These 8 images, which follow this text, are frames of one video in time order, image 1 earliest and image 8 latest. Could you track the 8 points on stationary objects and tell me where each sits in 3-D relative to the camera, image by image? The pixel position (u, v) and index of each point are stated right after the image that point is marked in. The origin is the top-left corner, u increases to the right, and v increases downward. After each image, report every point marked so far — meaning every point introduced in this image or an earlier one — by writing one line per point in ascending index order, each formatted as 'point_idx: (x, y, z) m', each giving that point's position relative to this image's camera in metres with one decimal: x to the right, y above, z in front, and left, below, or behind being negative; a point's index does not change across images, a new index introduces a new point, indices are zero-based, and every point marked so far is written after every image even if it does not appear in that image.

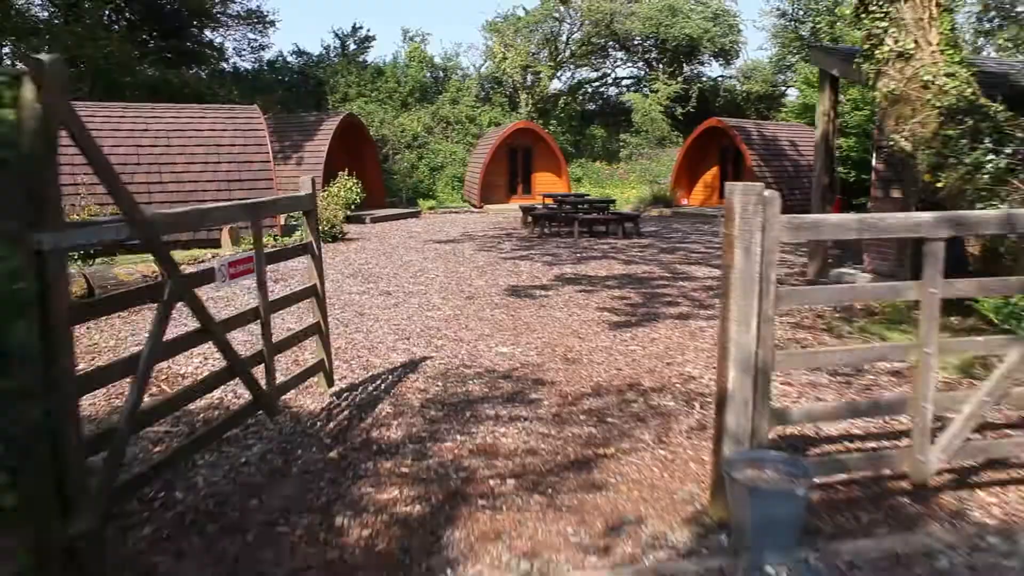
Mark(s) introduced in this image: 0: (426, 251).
0: (-1.2, +0.5, +11.9) m
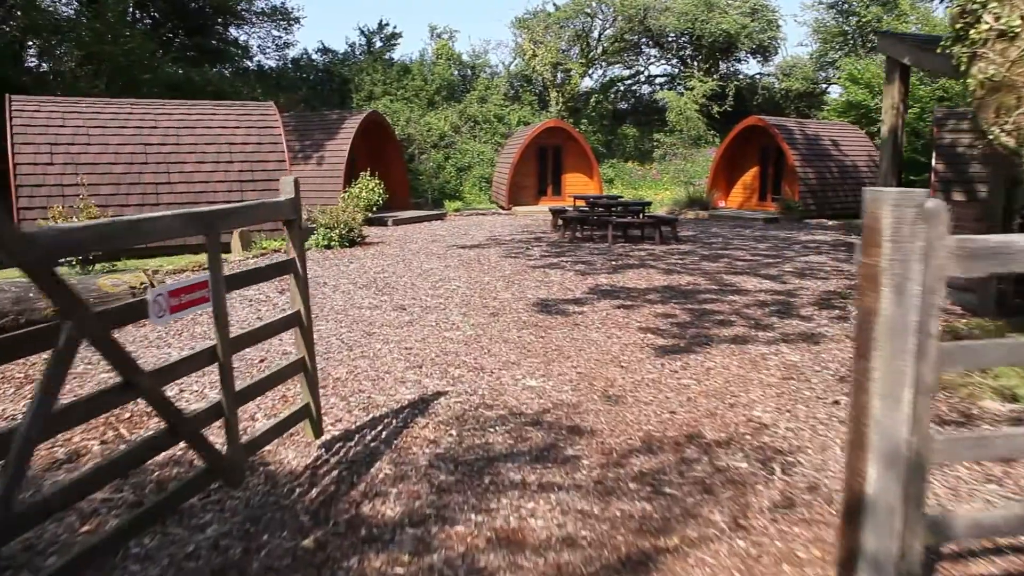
0: (-0.8, +0.4, +11.1) m
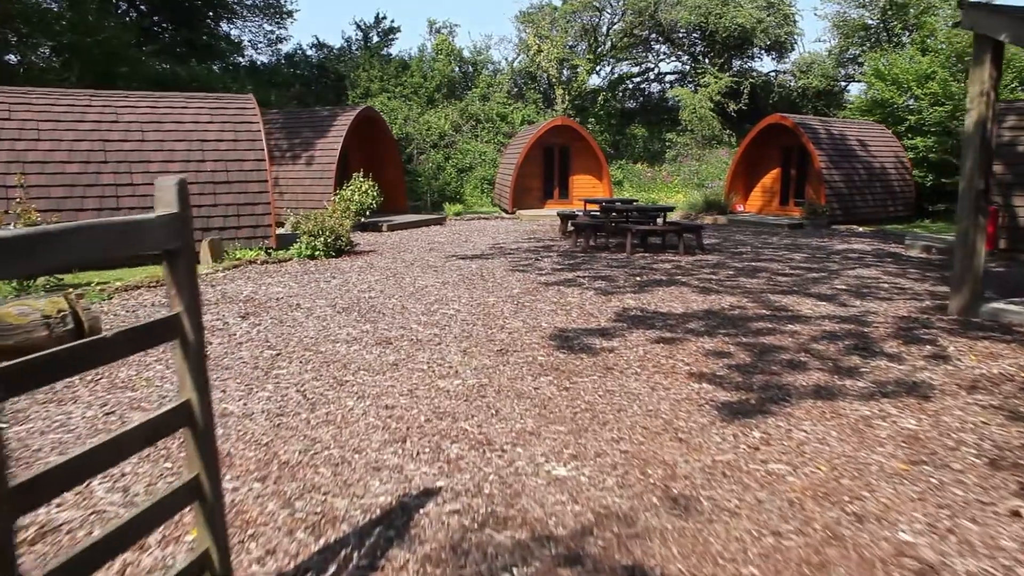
0: (-0.7, +0.2, +9.6) m
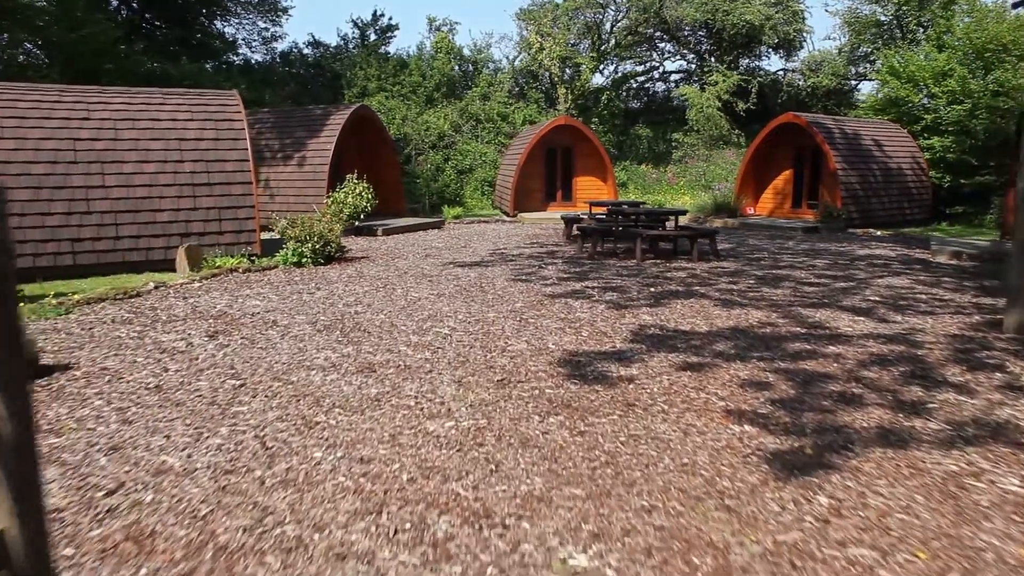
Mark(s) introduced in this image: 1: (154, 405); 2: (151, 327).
0: (-0.7, +0.1, +8.8) m
1: (-1.8, -0.6, +4.4) m
2: (-2.8, -0.3, +6.6) m
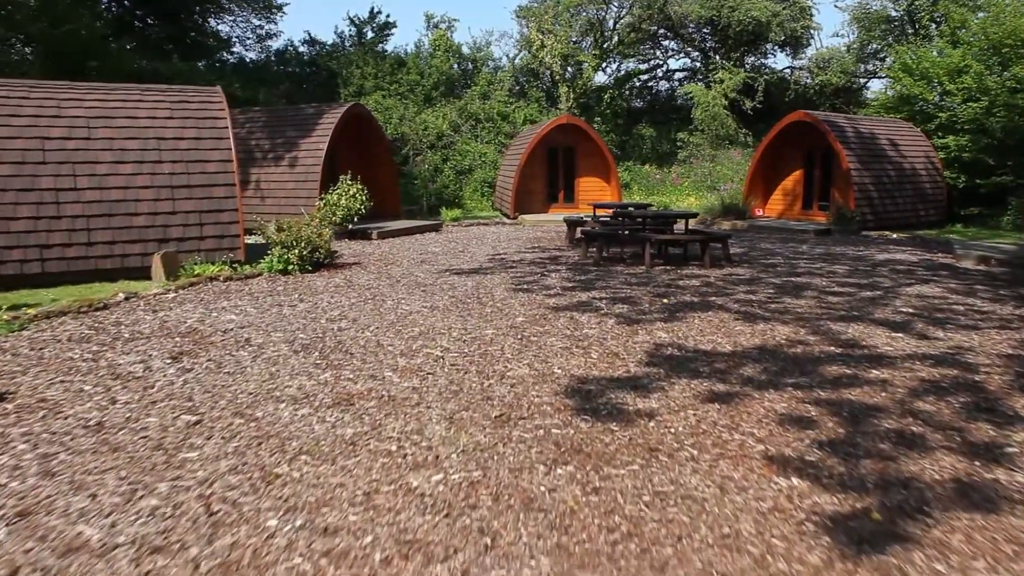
0: (-0.7, 0.0, +8.2) m
1: (-1.8, -0.7, +3.7) m
2: (-2.8, -0.4, +5.9) m
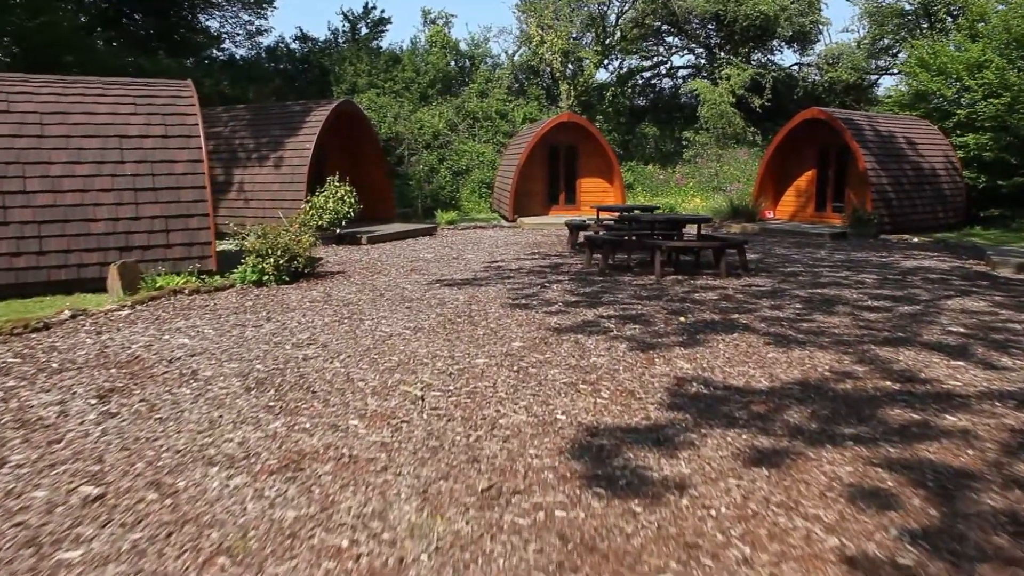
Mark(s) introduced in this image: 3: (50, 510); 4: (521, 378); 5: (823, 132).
0: (-0.7, -0.2, +7.2) m
1: (-1.8, -0.8, +2.8) m
2: (-2.8, -0.5, +5.0) m
3: (-1.6, -0.8, +3.1) m
4: (+0.1, -0.5, +4.9) m
5: (+6.6, +3.3, +18.3) m
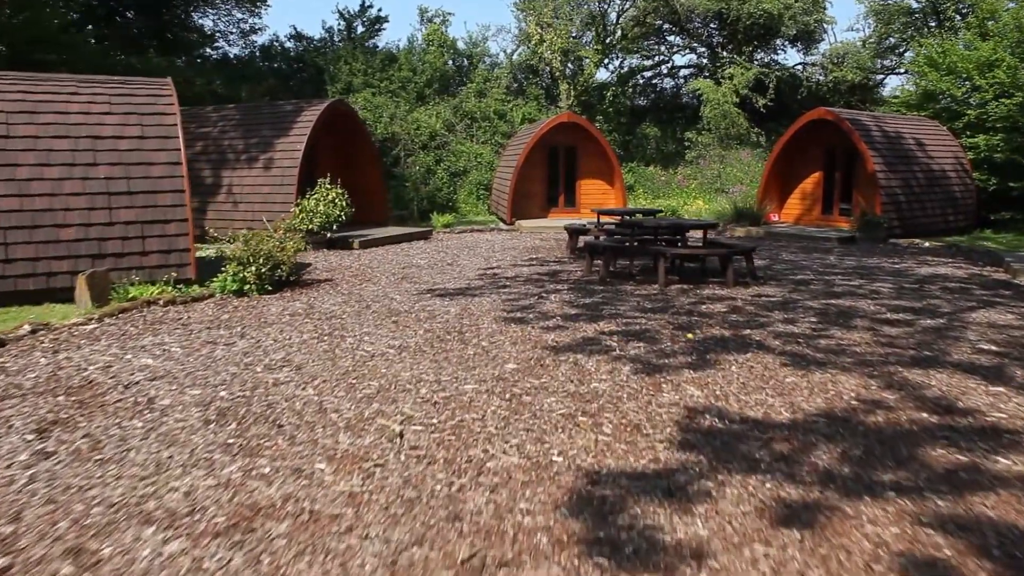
0: (-0.8, -0.3, +6.7) m
1: (-1.9, -0.9, +2.2) m
2: (-2.8, -0.6, +4.5) m
3: (-1.7, -0.9, +2.6) m
4: (0.0, -0.6, +4.4) m
5: (+6.6, +3.2, +17.8) m
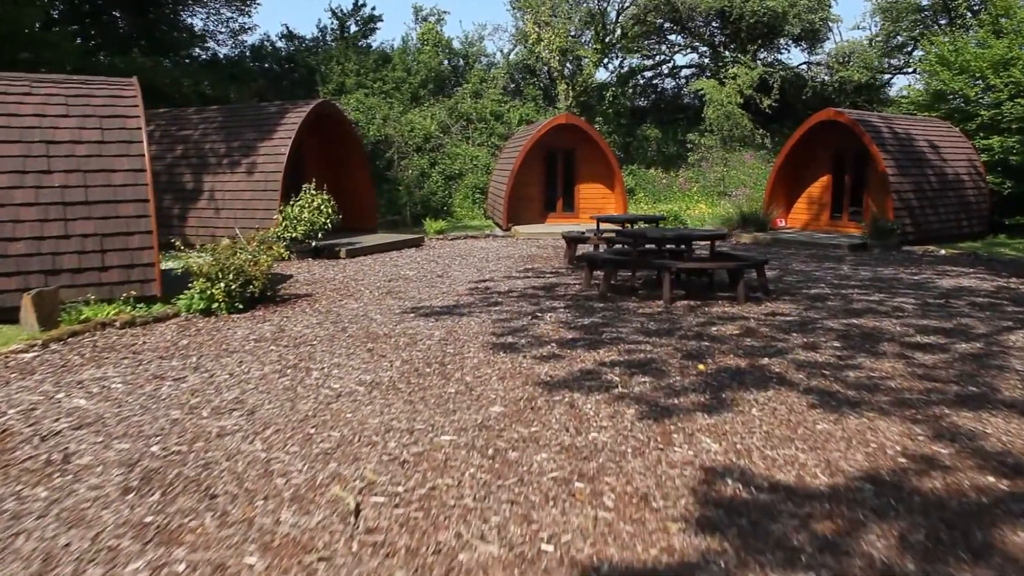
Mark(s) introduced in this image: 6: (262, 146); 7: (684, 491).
0: (-0.9, -0.4, +6.0) m
1: (-2.0, -1.1, +1.5) m
2: (-2.9, -0.8, +3.8) m
3: (-1.7, -1.1, +1.8) m
4: (-0.1, -0.8, +3.7) m
5: (+6.5, +3.0, +17.1) m
6: (-4.0, +2.3, +13.8) m
7: (+0.7, -0.8, +3.5) m
